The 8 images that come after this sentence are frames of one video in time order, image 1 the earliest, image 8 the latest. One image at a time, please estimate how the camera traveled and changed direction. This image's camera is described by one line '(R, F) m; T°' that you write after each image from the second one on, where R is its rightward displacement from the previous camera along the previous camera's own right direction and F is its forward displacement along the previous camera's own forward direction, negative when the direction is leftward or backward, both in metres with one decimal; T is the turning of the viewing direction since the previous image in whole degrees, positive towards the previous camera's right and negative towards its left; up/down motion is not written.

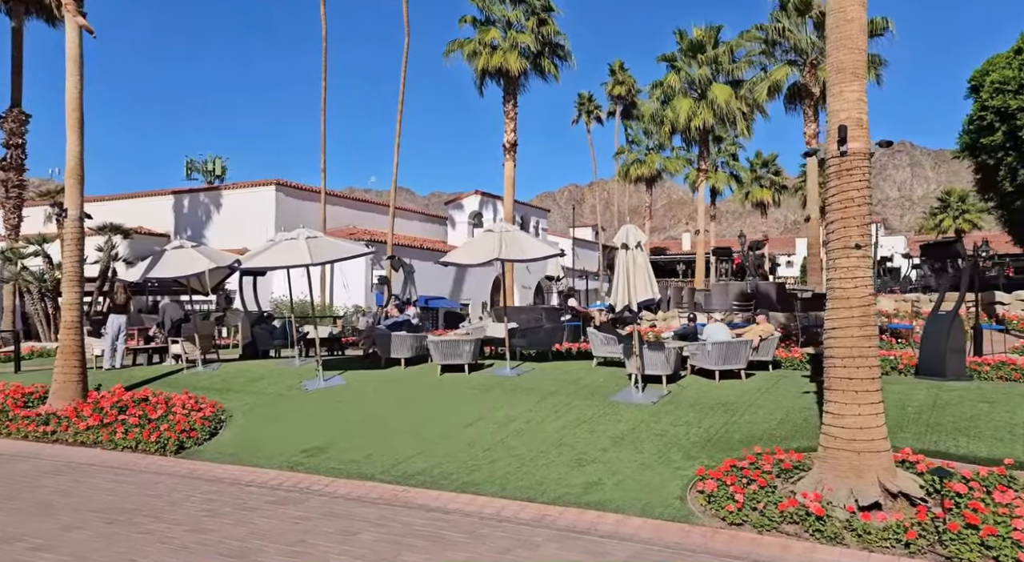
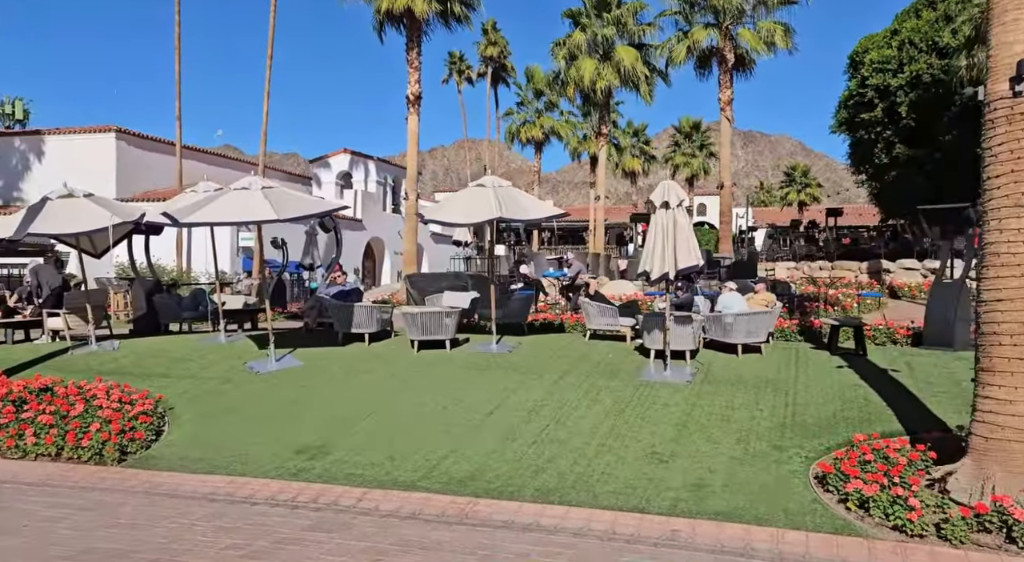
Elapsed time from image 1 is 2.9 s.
(-1.6, +1.3) m; +11°
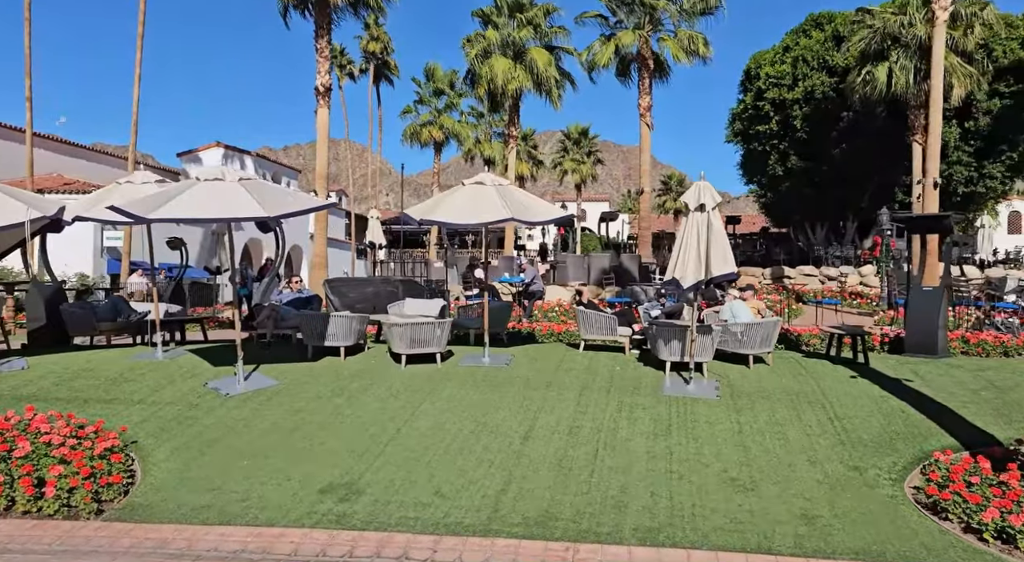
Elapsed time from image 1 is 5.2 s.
(-1.4, +0.8) m; +10°
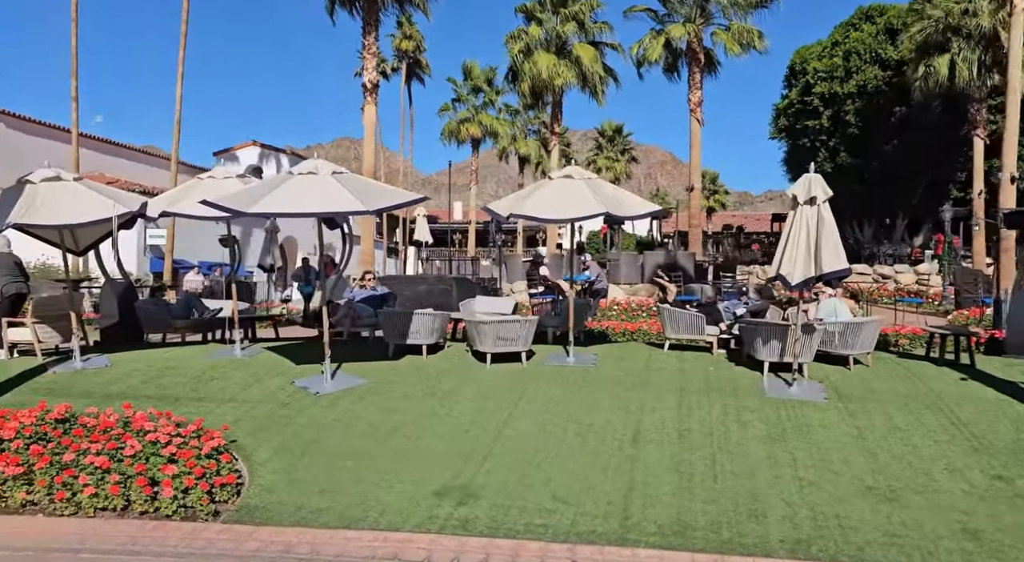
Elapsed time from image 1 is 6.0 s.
(-0.7, +0.2) m; -2°
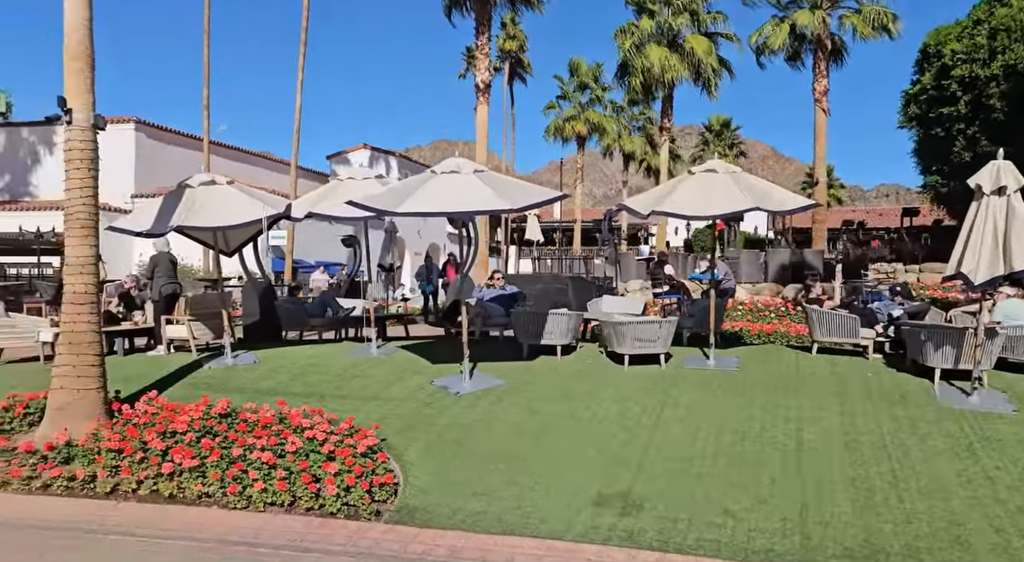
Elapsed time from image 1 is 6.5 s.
(-0.5, +0.2) m; -8°
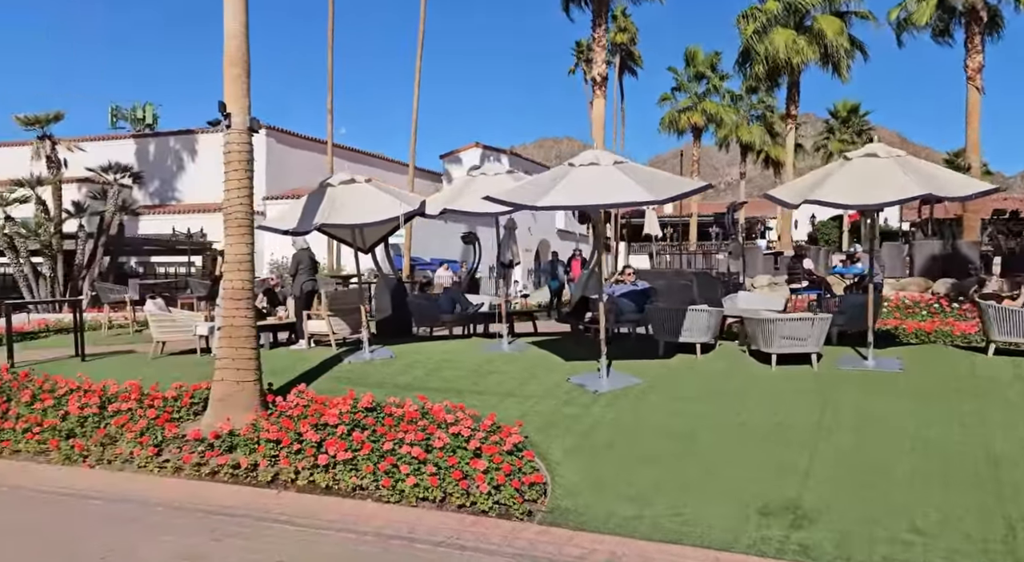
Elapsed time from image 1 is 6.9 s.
(-0.4, +0.2) m; -9°
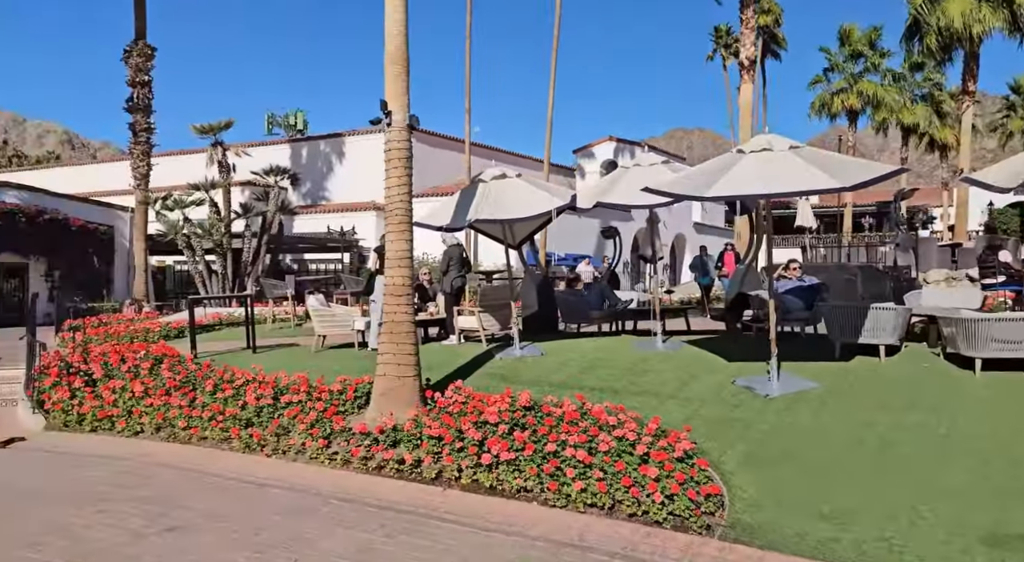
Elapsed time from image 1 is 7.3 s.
(-0.4, +0.3) m; -10°
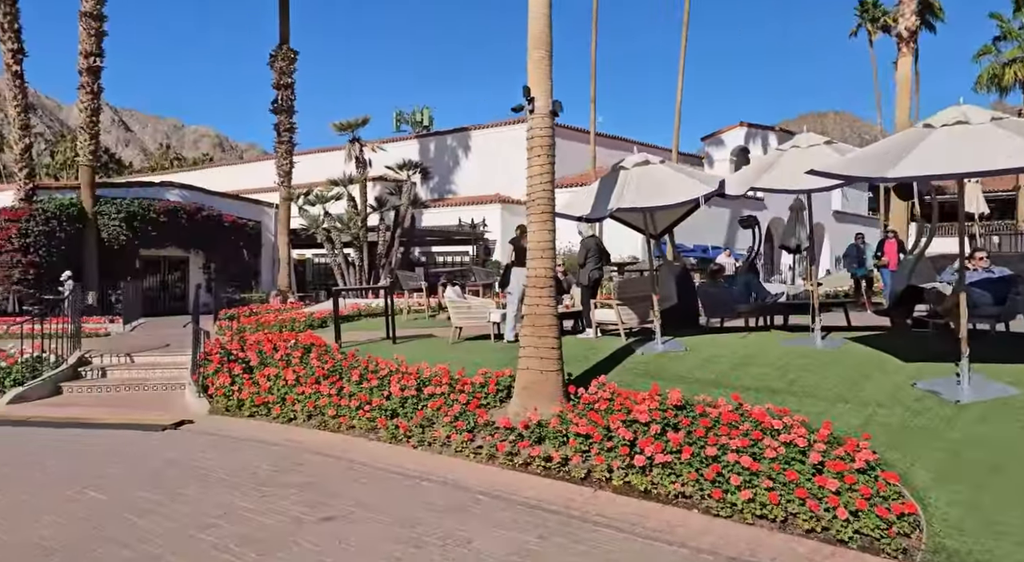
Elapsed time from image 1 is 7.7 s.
(-0.3, +0.3) m; -10°
